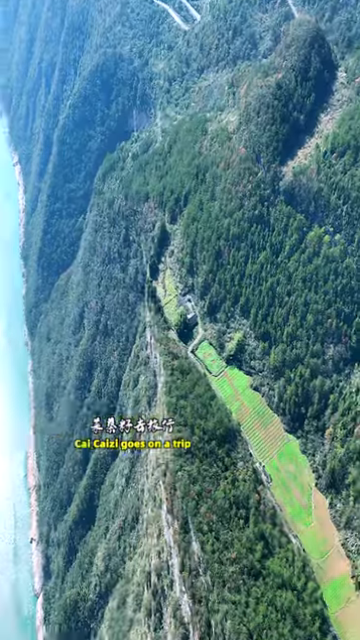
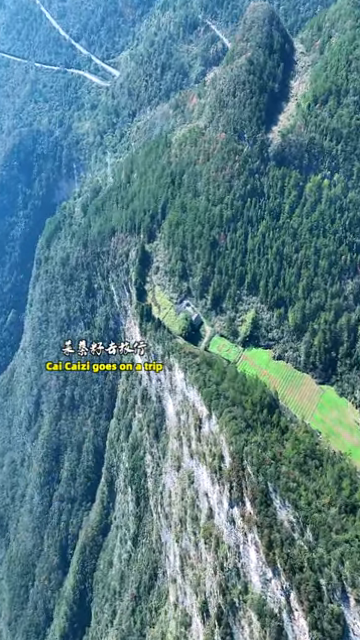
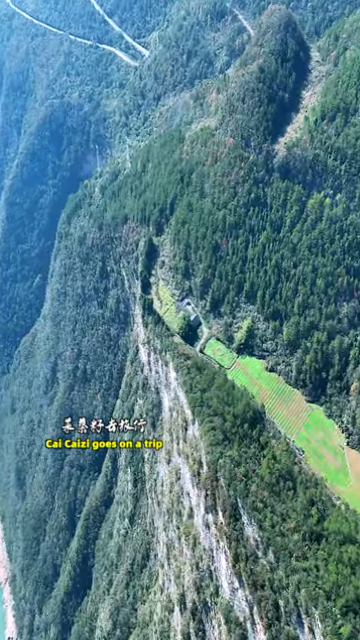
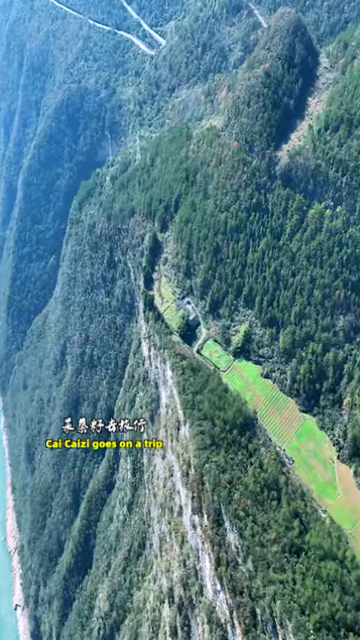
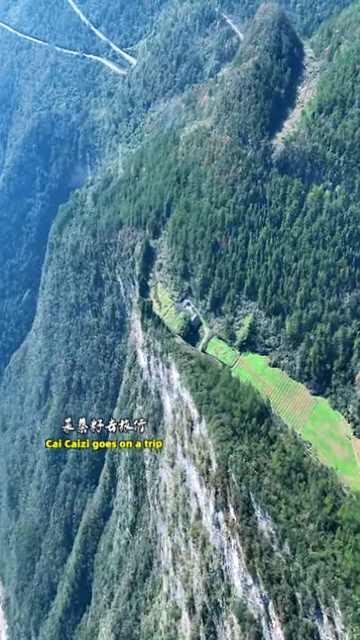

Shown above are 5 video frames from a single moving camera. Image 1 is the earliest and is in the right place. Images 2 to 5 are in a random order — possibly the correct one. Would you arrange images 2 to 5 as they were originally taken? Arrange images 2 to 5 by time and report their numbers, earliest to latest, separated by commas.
4, 3, 5, 2
